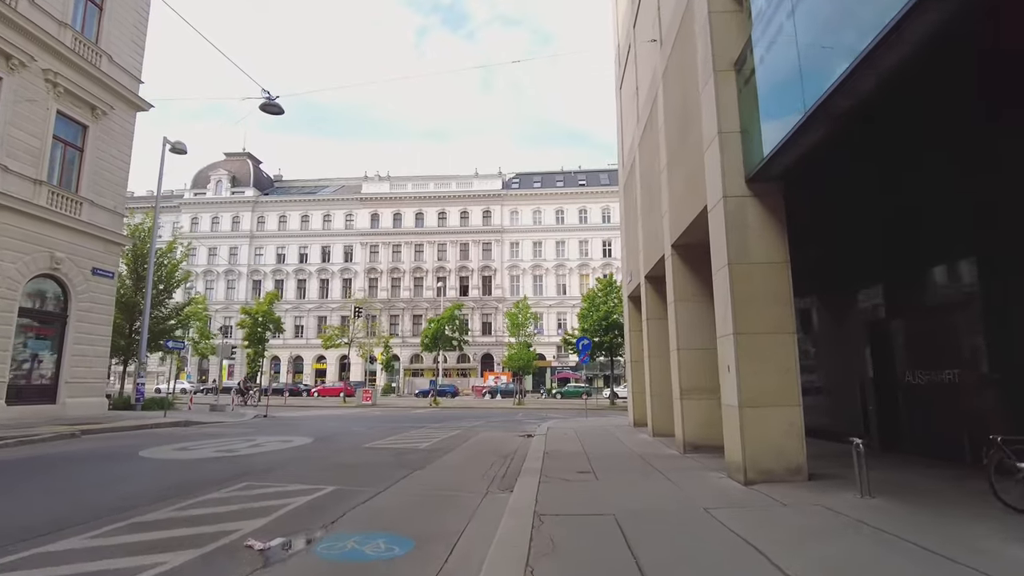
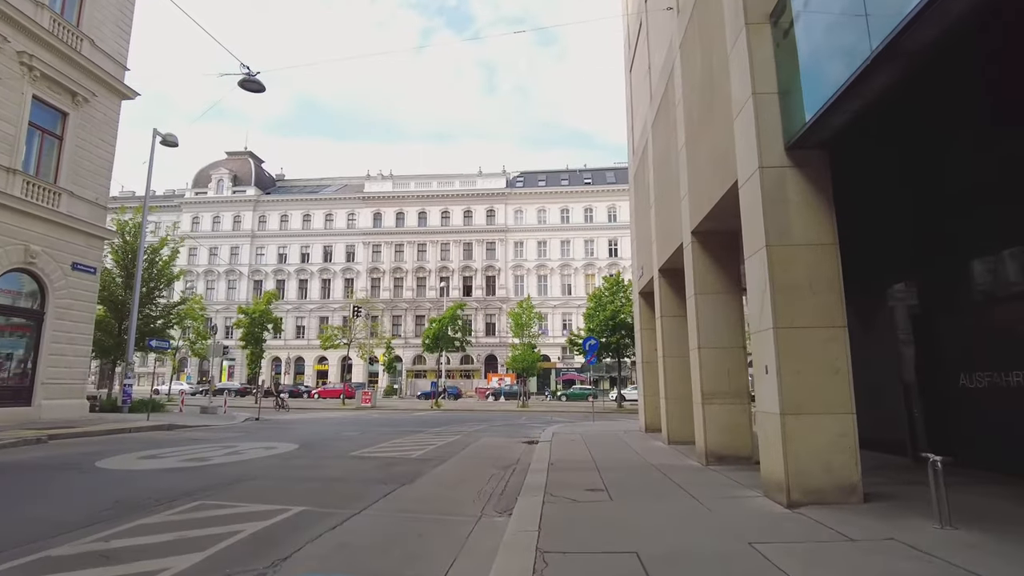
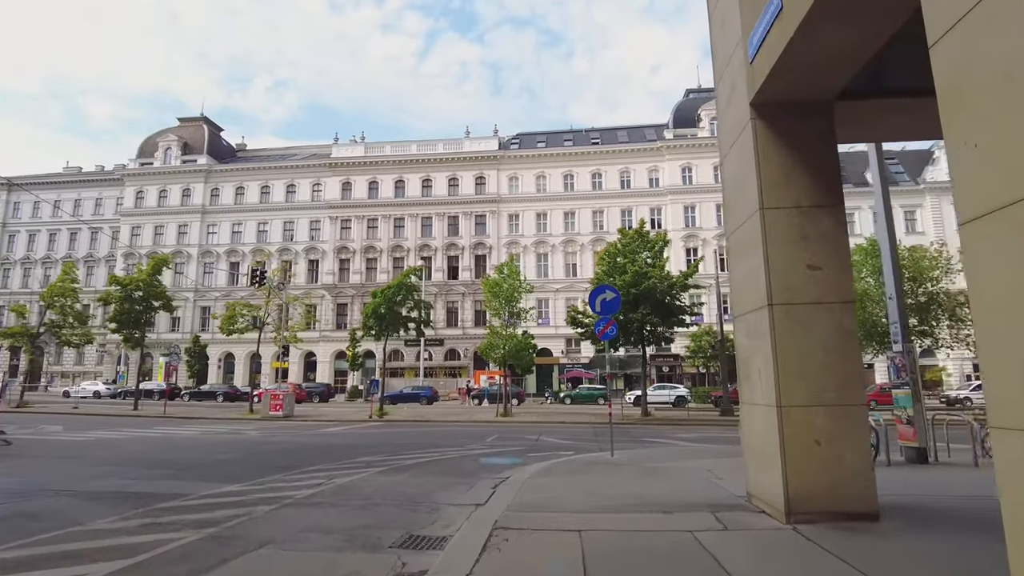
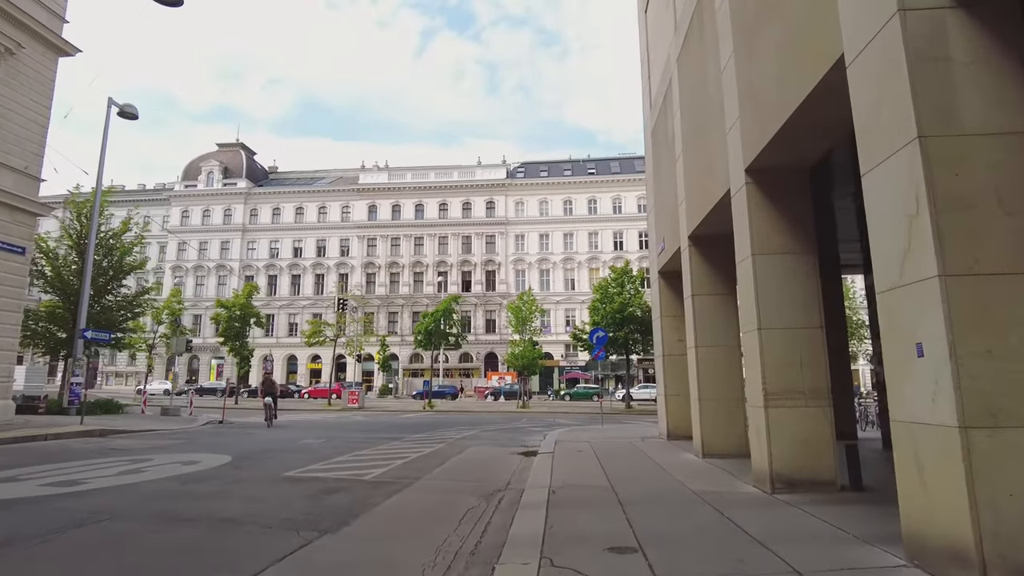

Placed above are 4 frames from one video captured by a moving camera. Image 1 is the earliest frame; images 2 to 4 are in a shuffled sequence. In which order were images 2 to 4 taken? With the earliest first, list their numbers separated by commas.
2, 4, 3
